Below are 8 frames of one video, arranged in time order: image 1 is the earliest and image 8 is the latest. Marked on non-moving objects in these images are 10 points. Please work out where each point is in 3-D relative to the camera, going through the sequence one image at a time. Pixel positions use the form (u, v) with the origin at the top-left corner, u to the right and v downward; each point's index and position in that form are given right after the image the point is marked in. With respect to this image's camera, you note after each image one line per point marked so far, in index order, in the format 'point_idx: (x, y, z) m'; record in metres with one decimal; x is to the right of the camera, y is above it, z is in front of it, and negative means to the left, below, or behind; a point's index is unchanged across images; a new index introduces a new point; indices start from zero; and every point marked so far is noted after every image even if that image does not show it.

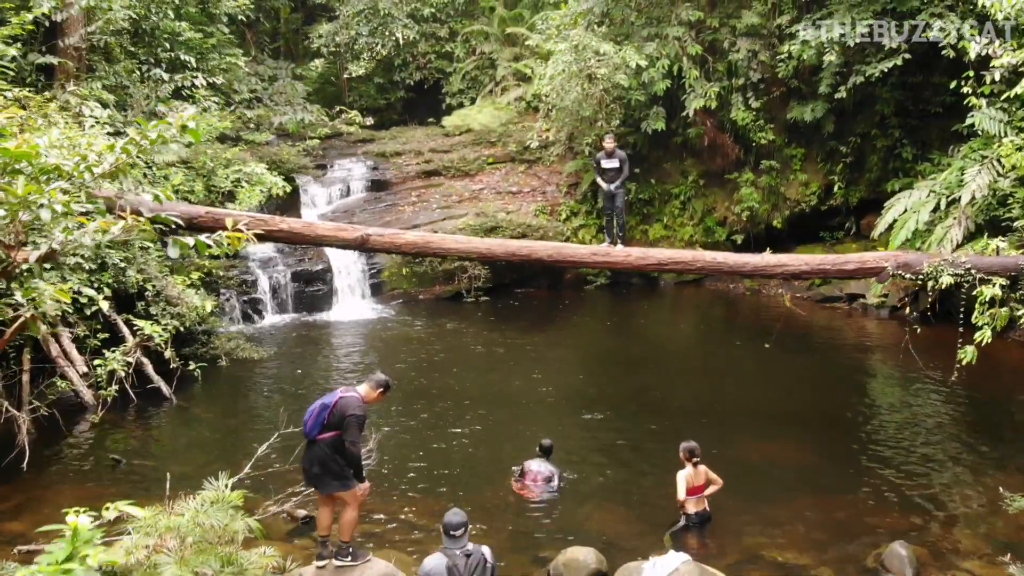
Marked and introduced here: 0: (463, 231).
0: (-0.8, +1.0, +11.5) m
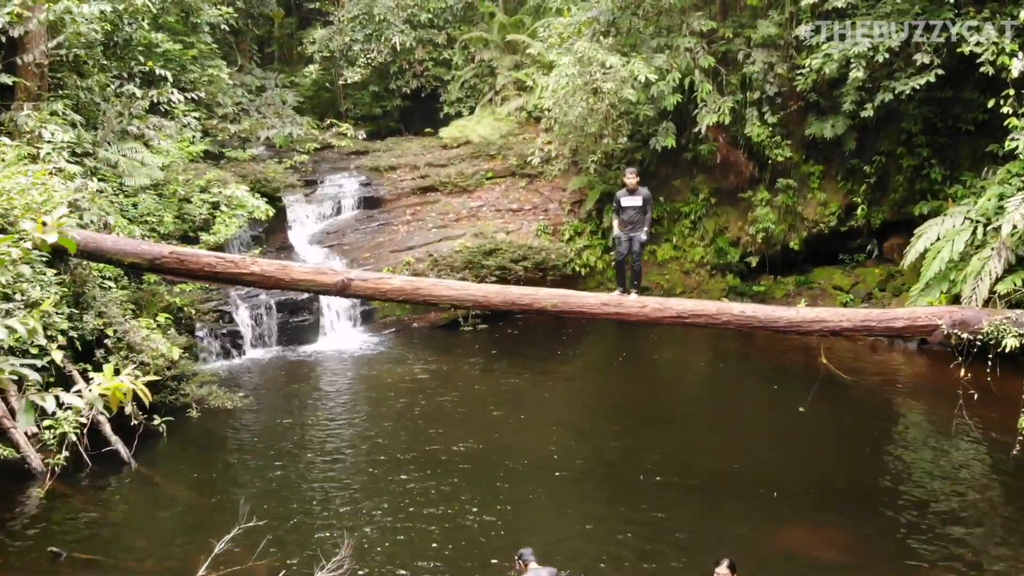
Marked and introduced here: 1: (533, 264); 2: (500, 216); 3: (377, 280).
0: (-0.8, +0.6, +10.8) m
1: (+0.3, +0.4, +10.9) m
2: (-0.2, +1.3, +12.3) m
3: (-1.1, +0.1, +5.5) m
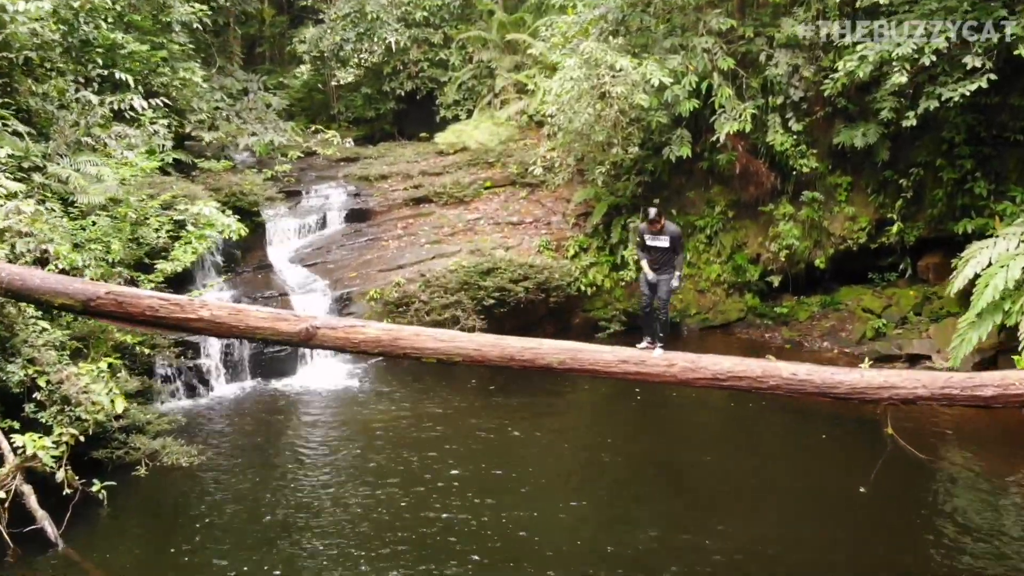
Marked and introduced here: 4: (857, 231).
0: (-0.8, +0.2, +9.9) m
1: (+0.3, 0.0, +10.0) m
2: (-0.2, +1.0, +11.4) m
3: (-1.1, -0.3, +4.6) m
4: (+5.2, +0.9, +10.0) m
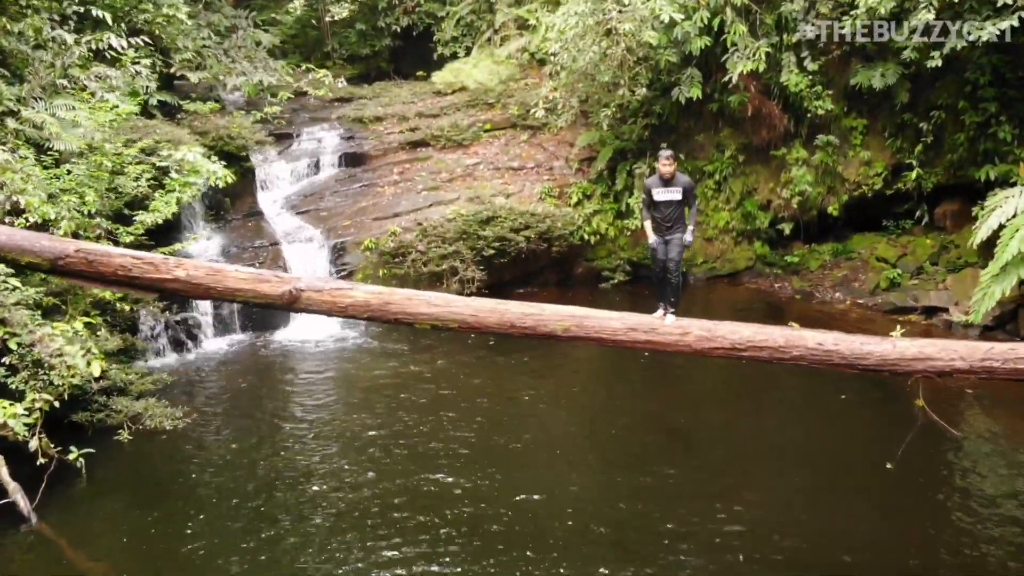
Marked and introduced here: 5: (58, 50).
0: (-0.8, +0.9, +9.5) m
1: (+0.3, +0.8, +9.6) m
2: (-0.2, +1.9, +10.9) m
3: (-1.2, 0.0, +4.3) m
4: (+5.2, +1.6, +9.5) m
5: (-5.5, +2.9, +8.1) m
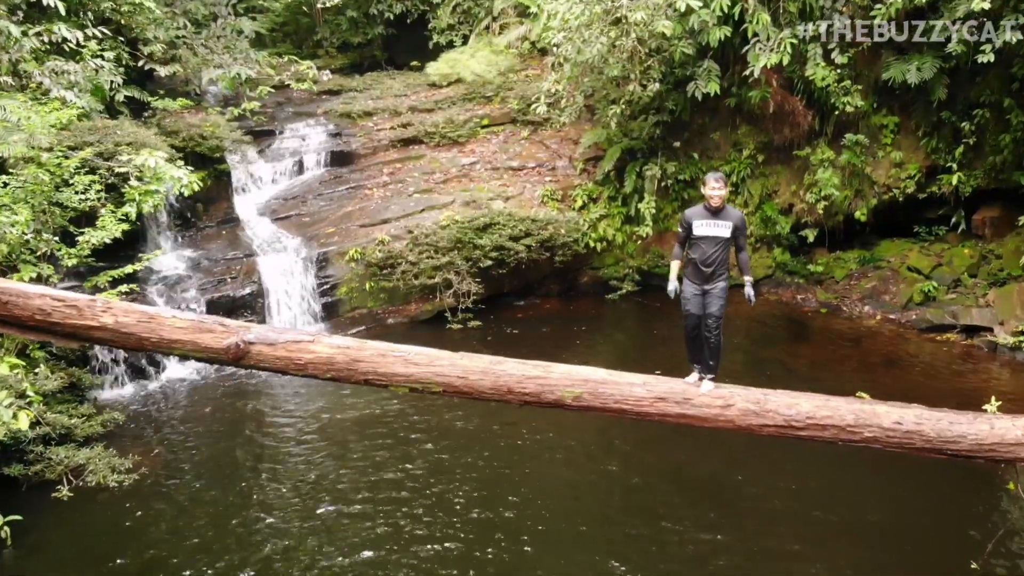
0: (-0.9, +0.8, +8.7) m
1: (+0.3, +0.6, +8.8) m
2: (-0.2, +1.7, +10.1) m
3: (-1.2, -0.3, +3.5) m
4: (+5.2, +1.4, +8.7) m
5: (-5.5, +2.7, +7.3) m
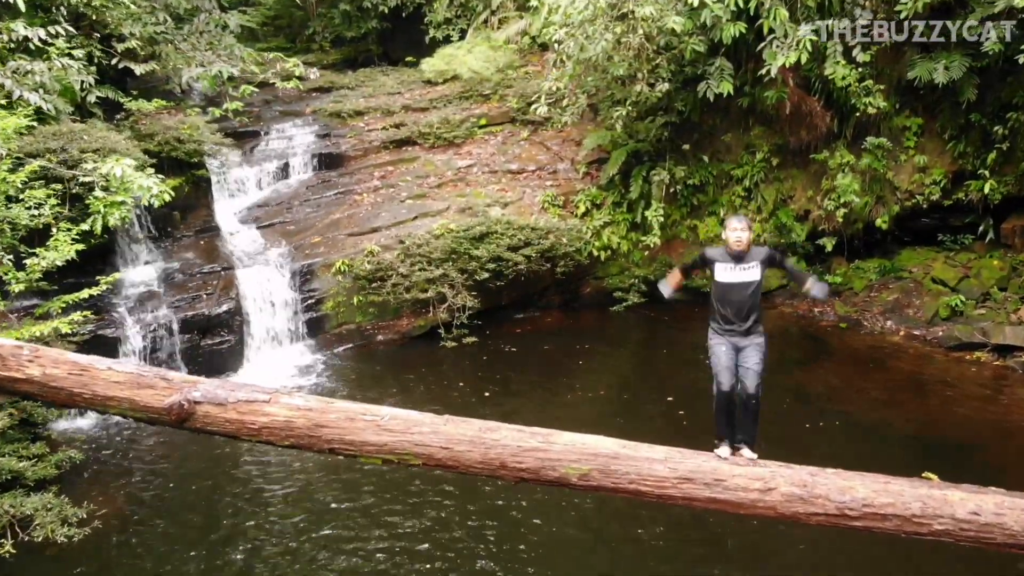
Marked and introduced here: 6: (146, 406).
0: (-0.9, +0.6, +8.1) m
1: (+0.3, +0.4, +8.3) m
2: (-0.3, +1.5, +9.5) m
3: (-1.2, -0.5, +2.9) m
4: (+5.1, +1.3, +8.2) m
5: (-5.6, +2.5, +6.7) m
6: (-1.7, -0.5, +3.0) m
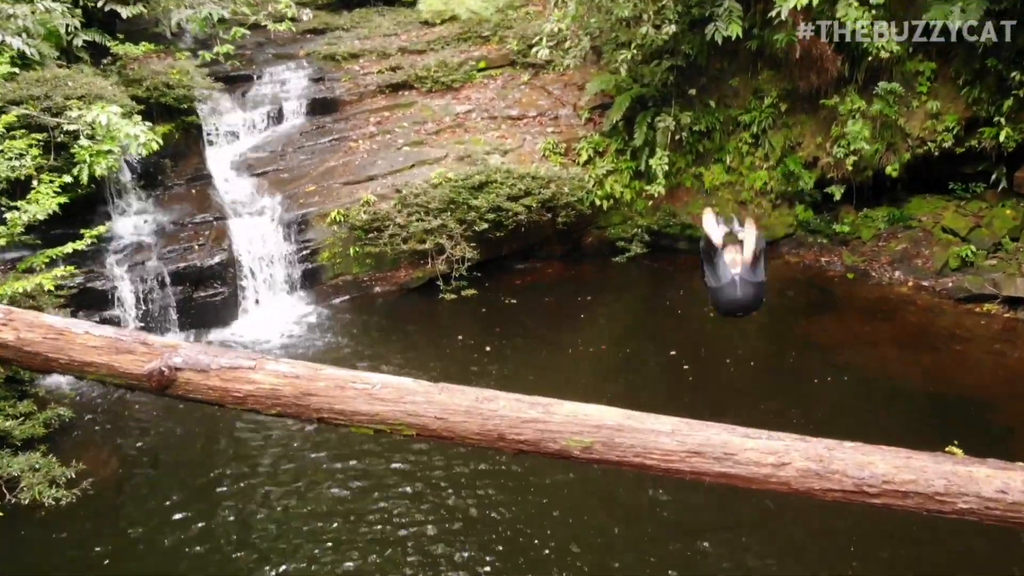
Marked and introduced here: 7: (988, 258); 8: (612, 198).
0: (-0.9, +1.2, +7.9) m
1: (+0.3, +1.0, +8.0) m
2: (-0.3, +2.2, +9.2) m
3: (-1.2, -0.4, +2.8) m
4: (+5.1, +1.9, +7.8) m
5: (-5.6, +3.0, +6.3) m
6: (-1.7, -0.4, +2.9) m
7: (+5.5, +0.4, +7.7) m
8: (+1.3, +1.2, +8.8) m
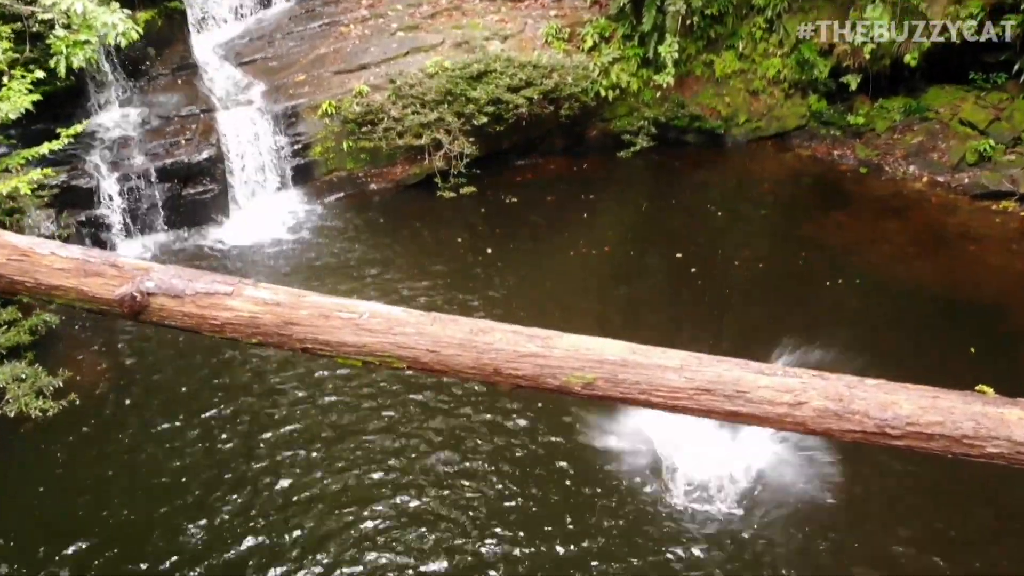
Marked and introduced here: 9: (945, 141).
0: (-0.9, +2.3, +7.5) m
1: (+0.3, +2.2, +7.6) m
2: (-0.2, +3.6, +8.6) m
3: (-1.3, 0.0, +2.7) m
4: (+5.1, +3.0, +7.2) m
5: (-5.6, +3.8, +5.7) m
6: (-1.7, 0.0, +2.8) m
7: (+5.5, +1.5, +7.4) m
8: (+1.3, +2.5, +8.3) m
9: (+5.1, +1.7, +7.8) m
